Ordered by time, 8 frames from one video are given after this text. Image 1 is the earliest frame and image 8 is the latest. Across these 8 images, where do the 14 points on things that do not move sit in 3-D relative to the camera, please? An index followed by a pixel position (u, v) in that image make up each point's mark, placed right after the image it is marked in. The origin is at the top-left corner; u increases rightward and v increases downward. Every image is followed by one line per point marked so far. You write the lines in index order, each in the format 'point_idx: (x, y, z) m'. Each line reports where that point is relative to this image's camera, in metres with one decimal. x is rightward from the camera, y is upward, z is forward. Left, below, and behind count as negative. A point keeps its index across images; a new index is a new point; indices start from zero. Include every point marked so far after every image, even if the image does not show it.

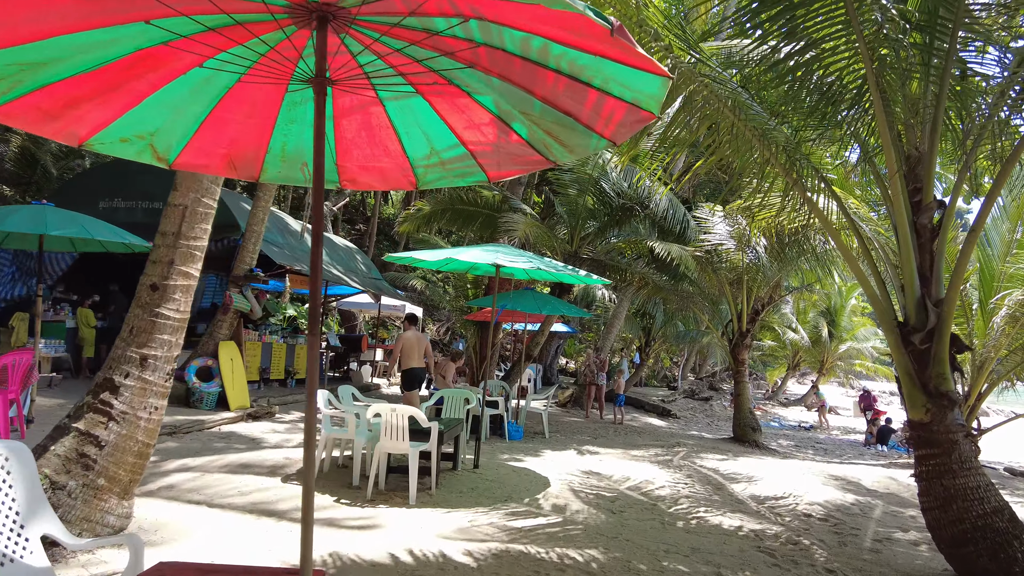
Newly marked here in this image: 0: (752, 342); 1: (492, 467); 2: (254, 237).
0: (+4.5, -1.0, +12.3) m
1: (-0.2, -2.0, +7.3) m
2: (-3.9, +0.8, +9.8) m
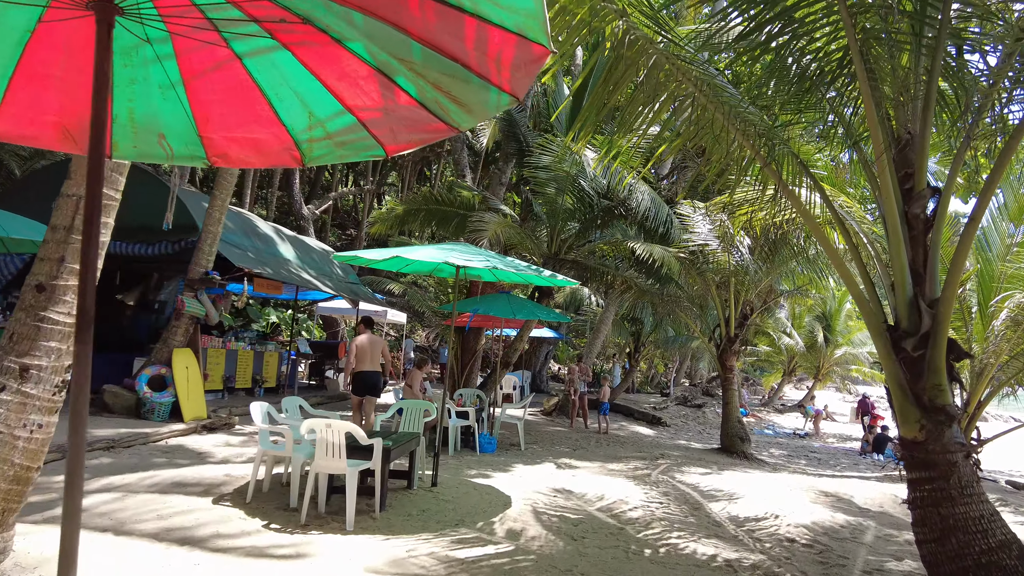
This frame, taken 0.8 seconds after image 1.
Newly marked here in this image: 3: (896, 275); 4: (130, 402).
0: (+4.1, -1.1, +11.7) m
1: (-0.6, -2.0, +6.7) m
2: (-4.3, +0.7, +9.2) m
3: (+2.3, +0.1, +4.0) m
4: (-5.2, -1.5, +8.8) m
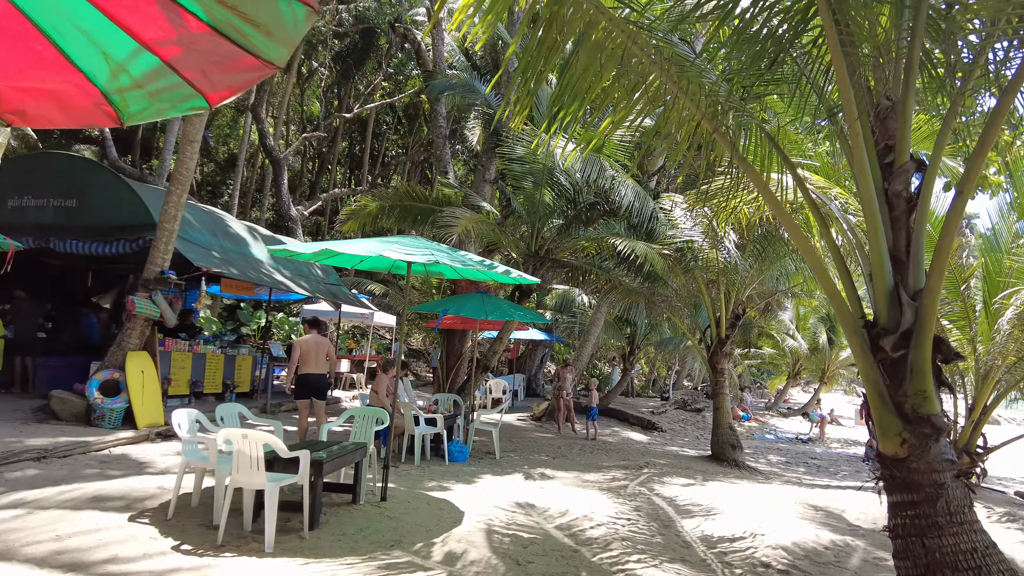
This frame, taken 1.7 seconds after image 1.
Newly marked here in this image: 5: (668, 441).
0: (+3.8, -1.1, +11.2) m
1: (-1.0, -2.0, +6.2) m
2: (-4.6, +0.7, +8.7) m
3: (+1.9, +0.1, +3.4) m
4: (-5.6, -1.5, +8.4) m
5: (+3.6, -3.5, +15.0) m
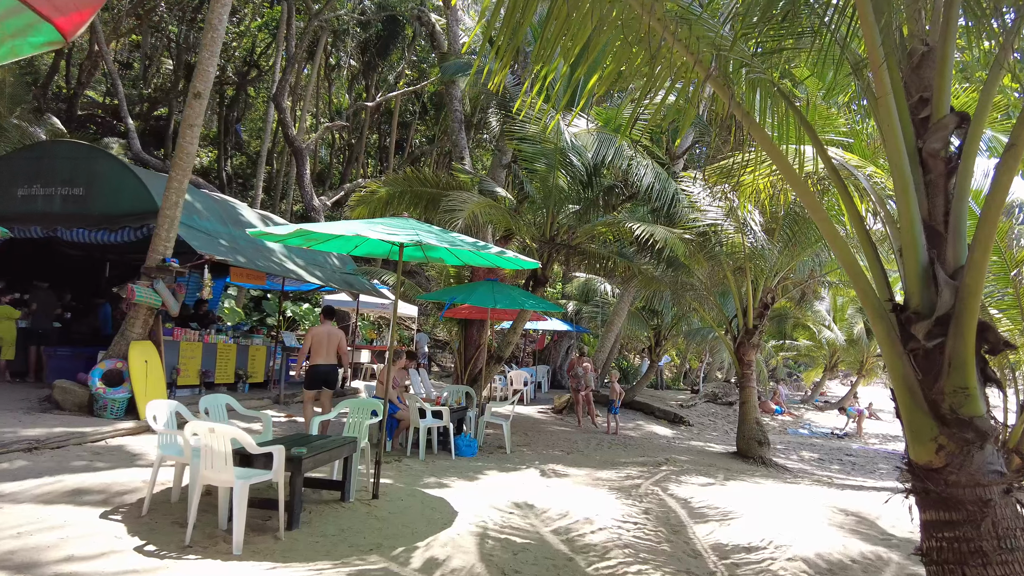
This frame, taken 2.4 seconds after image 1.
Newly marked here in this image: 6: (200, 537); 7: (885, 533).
0: (+4.0, -0.9, +10.6) m
1: (-1.0, -1.9, +5.8) m
2: (-4.5, +0.9, +8.5) m
3: (+1.8, +0.2, +2.9) m
4: (-5.4, -1.4, +8.2) m
5: (+4.0, -3.3, +14.4) m
6: (-2.1, -1.7, +4.4) m
7: (+3.1, -2.1, +5.5) m
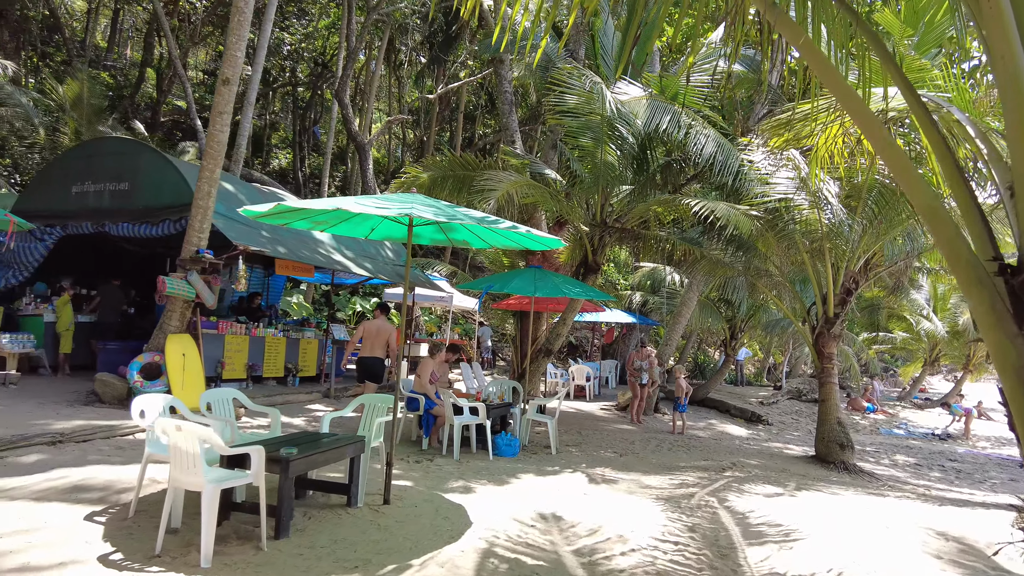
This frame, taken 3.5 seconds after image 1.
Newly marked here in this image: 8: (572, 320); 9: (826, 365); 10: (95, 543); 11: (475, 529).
0: (+4.8, -0.6, +9.4) m
1: (-0.8, -1.7, +5.3) m
2: (-4.0, +1.0, +8.4) m
3: (+1.6, +0.4, +2.0) m
4: (-4.9, -1.3, +8.2) m
5: (+5.3, -3.0, +13.2) m
6: (-2.0, -1.6, +4.0) m
7: (+3.3, -1.9, +4.4) m
8: (+1.0, -0.5, +10.6) m
9: (+4.5, -1.1, +9.2) m
10: (-2.5, -1.6, +3.9) m
11: (-0.2, -1.7, +4.7) m
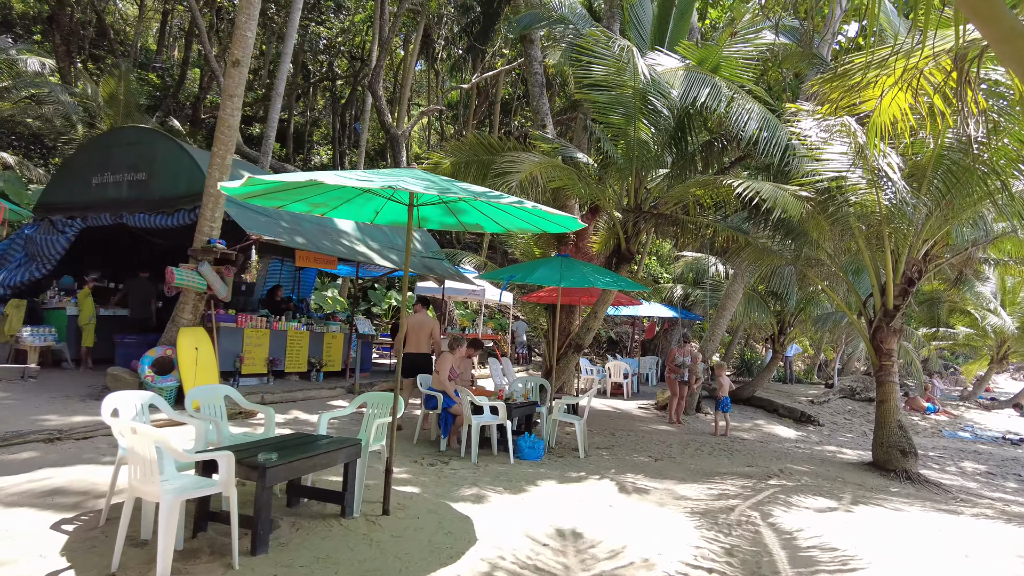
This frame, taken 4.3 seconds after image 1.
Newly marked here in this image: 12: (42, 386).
0: (+5.1, -0.5, +8.5) m
1: (-0.7, -1.6, +4.8) m
2: (-3.7, +1.1, +8.0) m
3: (+1.5, +0.5, +1.4) m
4: (-4.6, -1.2, +7.9) m
5: (+5.9, -2.8, +12.3) m
6: (-2.0, -1.5, +3.5) m
7: (+3.3, -1.8, +3.7) m
8: (+1.4, -0.4, +9.9) m
9: (+4.8, -0.9, +8.4) m
10: (-2.5, -1.5, +3.5) m
11: (-0.2, -1.6, +4.1) m
12: (-6.0, -1.3, +8.4) m
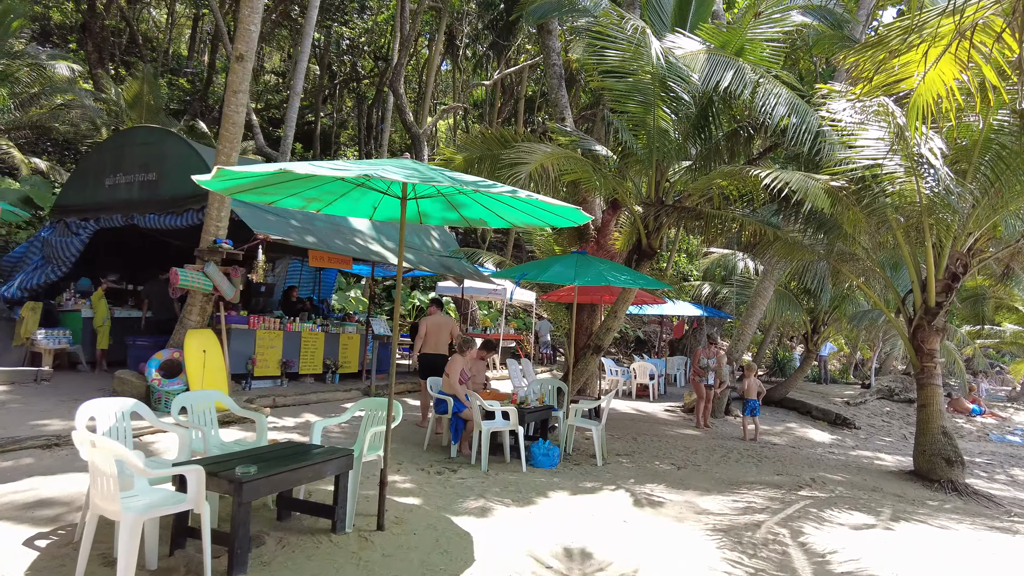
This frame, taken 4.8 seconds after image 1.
0: (+5.3, -0.4, +7.9) m
1: (-0.7, -1.6, +4.5) m
2: (-3.5, +1.1, +7.9) m
3: (+1.3, +0.5, +1.0) m
4: (-4.4, -1.2, +7.8) m
5: (+6.3, -2.8, +11.7) m
6: (-2.1, -1.5, +3.3) m
7: (+3.3, -1.7, +3.2) m
8: (+1.7, -0.4, +9.5) m
9: (+5.0, -0.9, +7.8) m
10: (-2.5, -1.5, +3.3) m
11: (-0.2, -1.6, +3.8) m
12: (-5.8, -1.3, +8.3) m
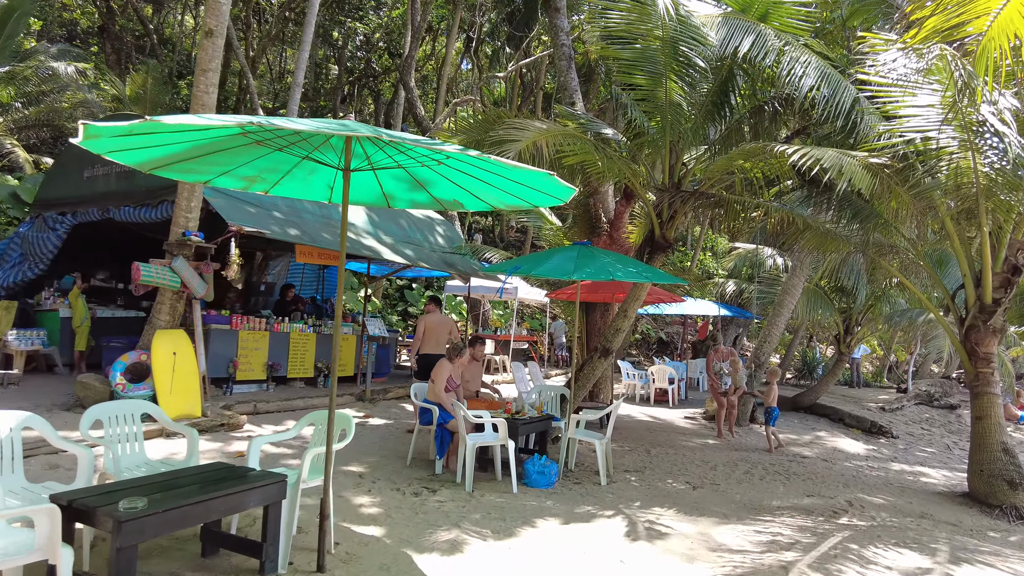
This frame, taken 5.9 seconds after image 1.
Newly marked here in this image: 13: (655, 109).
0: (+5.3, -0.4, +6.9) m
1: (-0.8, -1.6, +3.7) m
2: (-3.6, +1.1, +7.2) m
3: (+1.0, +0.5, +0.1) m
4: (-4.5, -1.2, +7.2) m
5: (+6.4, -2.7, +10.7) m
6: (-2.3, -1.4, +2.6) m
7: (+3.1, -1.7, +2.3) m
8: (+1.7, -0.3, +8.7) m
9: (+4.9, -0.8, +6.8) m
10: (-2.7, -1.4, +2.6) m
11: (-0.4, -1.6, +3.0) m
12: (-5.9, -1.3, +7.7) m
13: (+1.5, +1.9, +6.9) m
